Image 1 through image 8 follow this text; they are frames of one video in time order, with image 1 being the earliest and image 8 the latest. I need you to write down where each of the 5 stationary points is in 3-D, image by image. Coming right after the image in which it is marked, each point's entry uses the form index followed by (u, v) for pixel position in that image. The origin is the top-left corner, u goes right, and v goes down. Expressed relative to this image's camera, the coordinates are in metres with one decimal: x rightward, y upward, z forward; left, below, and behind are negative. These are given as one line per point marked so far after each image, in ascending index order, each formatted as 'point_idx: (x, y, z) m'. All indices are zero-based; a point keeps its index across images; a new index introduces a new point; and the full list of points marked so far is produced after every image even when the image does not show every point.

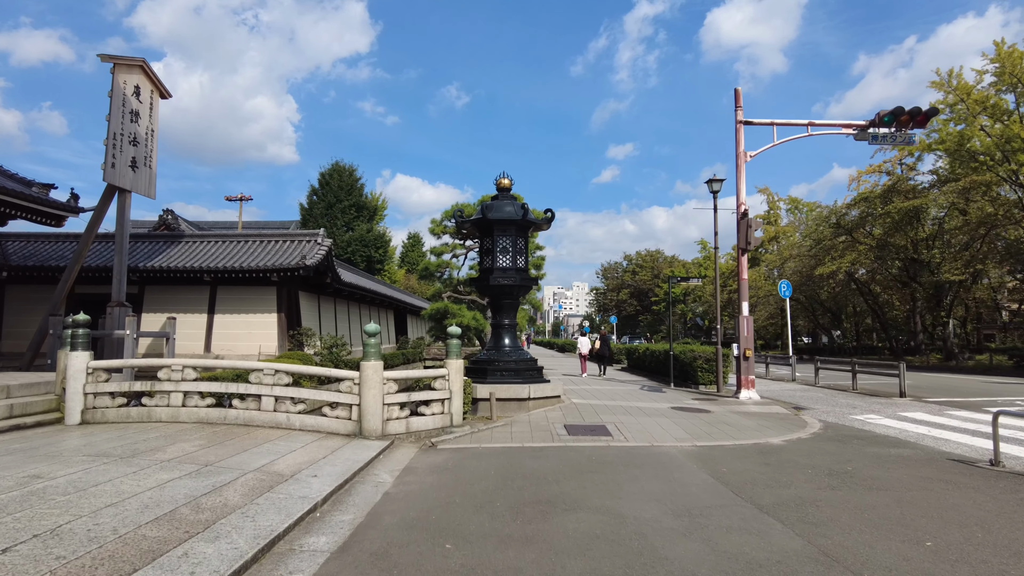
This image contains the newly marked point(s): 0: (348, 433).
0: (-1.6, -1.4, +6.6) m
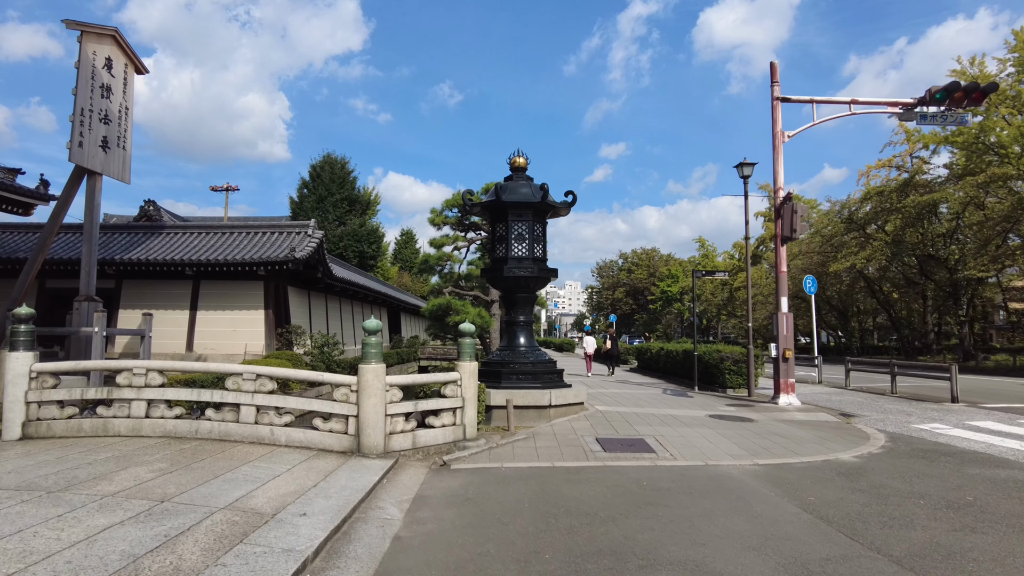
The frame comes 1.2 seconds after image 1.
0: (-1.4, -1.4, +5.6) m
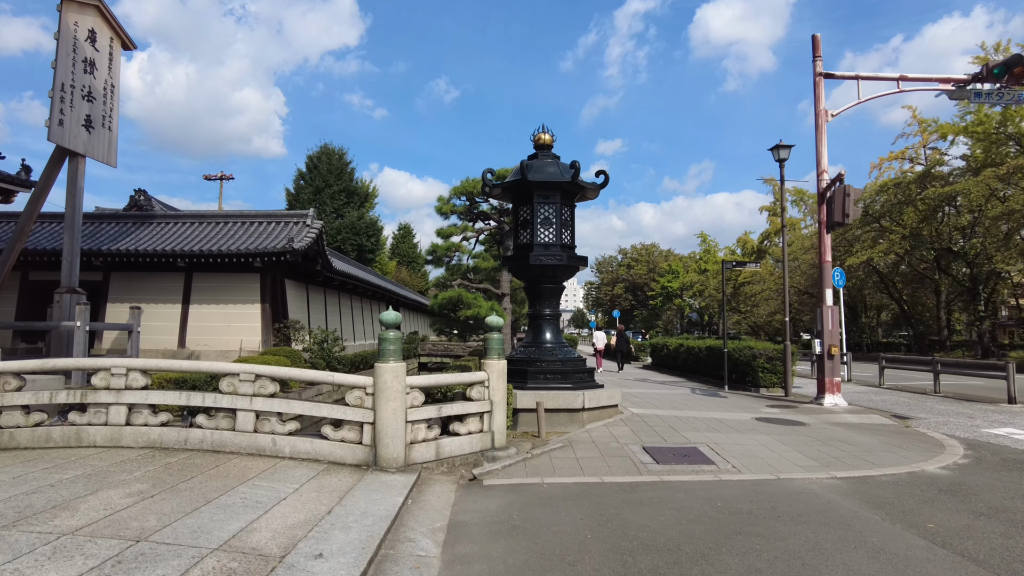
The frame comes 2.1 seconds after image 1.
0: (-1.1, -1.2, +4.8) m
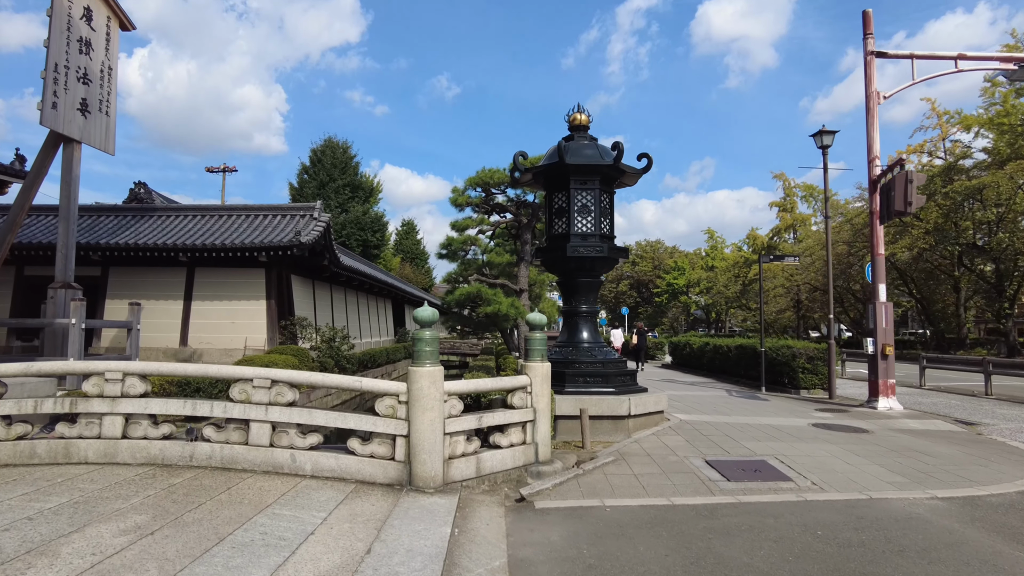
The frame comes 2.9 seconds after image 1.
0: (-0.8, -1.2, +4.1) m
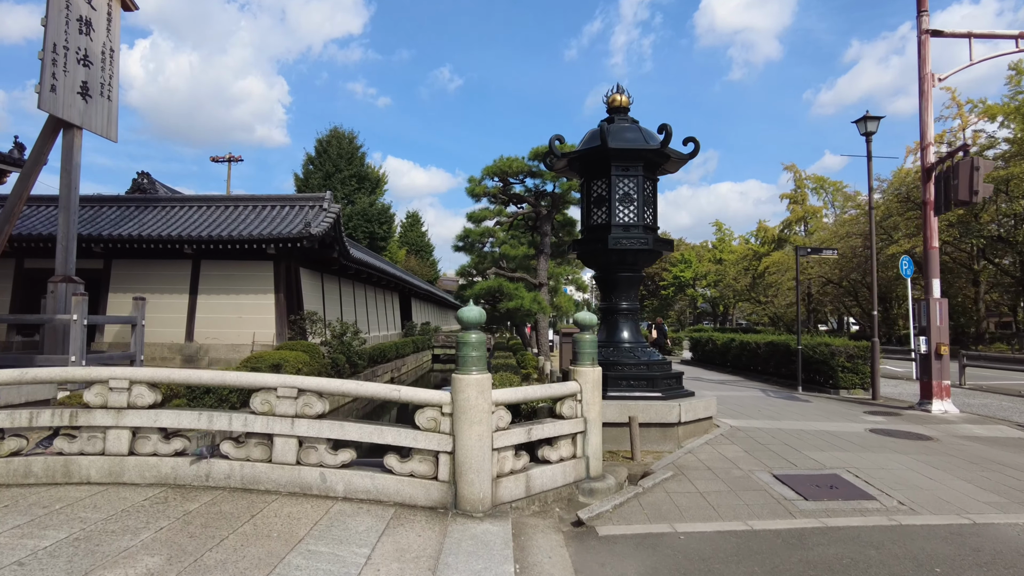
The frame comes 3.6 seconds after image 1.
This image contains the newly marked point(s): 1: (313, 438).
0: (-0.4, -1.2, +3.6) m
1: (-1.1, -0.8, +3.7) m
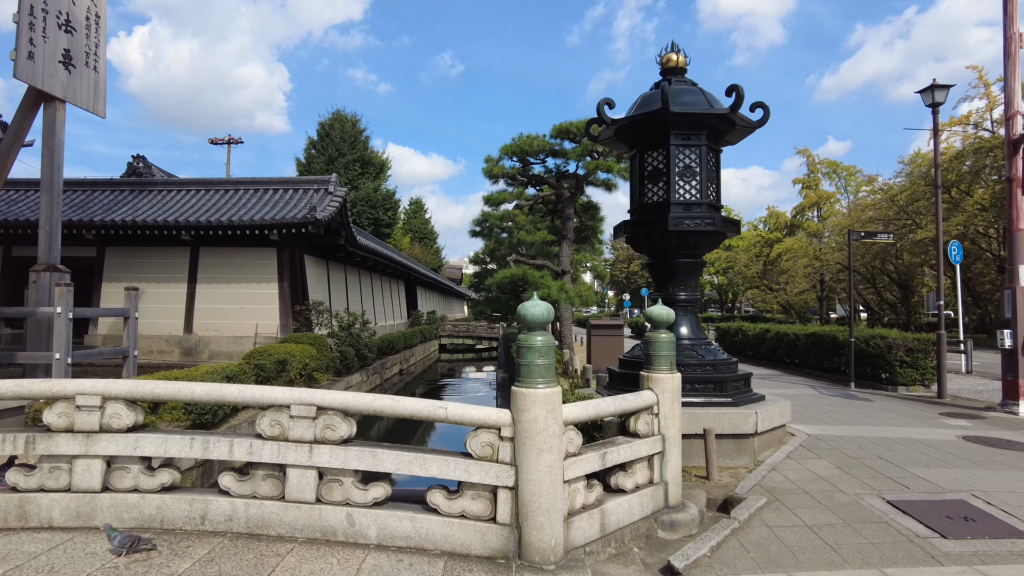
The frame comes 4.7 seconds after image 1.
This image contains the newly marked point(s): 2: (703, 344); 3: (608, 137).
0: (-0.1, -1.1, +2.8) m
1: (-0.8, -0.8, +2.9) m
2: (+1.5, -0.4, +5.3) m
3: (+0.8, +1.3, +5.9) m
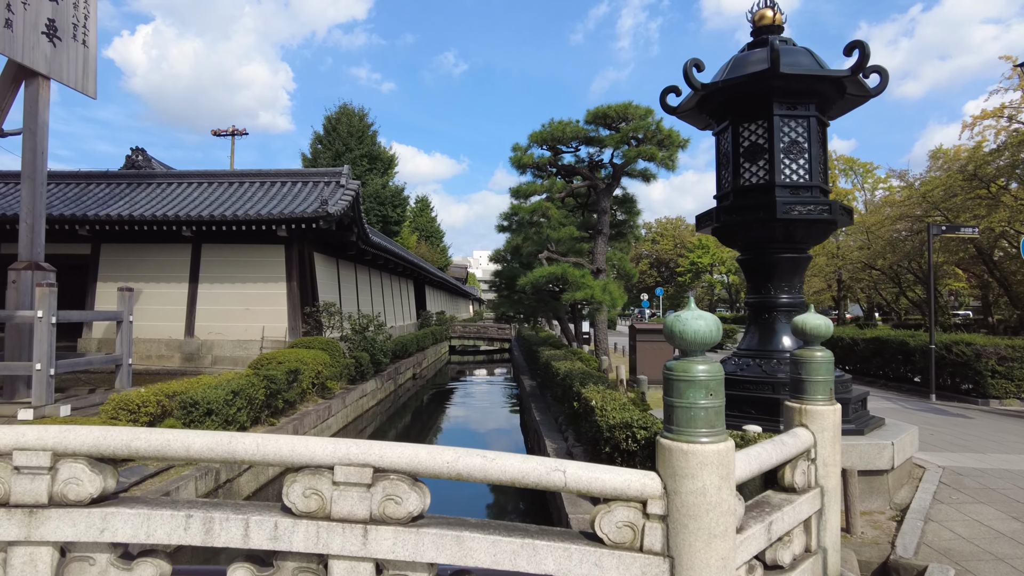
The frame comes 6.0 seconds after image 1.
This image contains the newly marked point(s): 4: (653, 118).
0: (+0.4, -1.1, +1.9) m
1: (-0.3, -0.8, +1.9) m
2: (+2.0, -0.5, +4.4) m
3: (+1.3, +1.3, +4.9) m
4: (+2.1, +2.5, +10.0) m
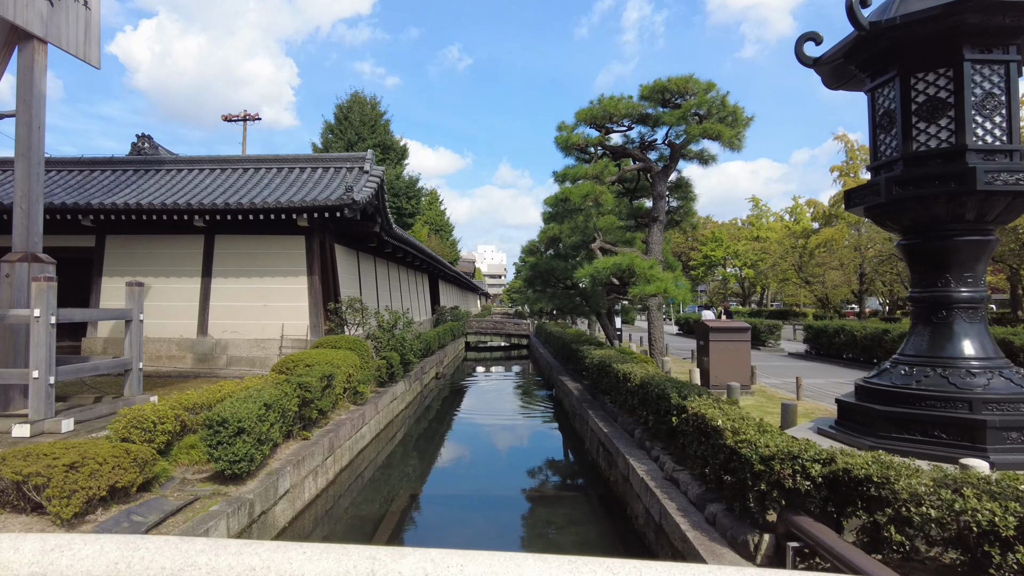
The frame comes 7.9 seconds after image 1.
0: (+1.0, -1.1, +1.0) m
1: (+0.3, -0.8, +1.0) m
2: (+2.6, -0.4, +3.4) m
3: (+1.9, +1.4, +4.0) m
4: (+2.7, +2.6, +9.0) m
